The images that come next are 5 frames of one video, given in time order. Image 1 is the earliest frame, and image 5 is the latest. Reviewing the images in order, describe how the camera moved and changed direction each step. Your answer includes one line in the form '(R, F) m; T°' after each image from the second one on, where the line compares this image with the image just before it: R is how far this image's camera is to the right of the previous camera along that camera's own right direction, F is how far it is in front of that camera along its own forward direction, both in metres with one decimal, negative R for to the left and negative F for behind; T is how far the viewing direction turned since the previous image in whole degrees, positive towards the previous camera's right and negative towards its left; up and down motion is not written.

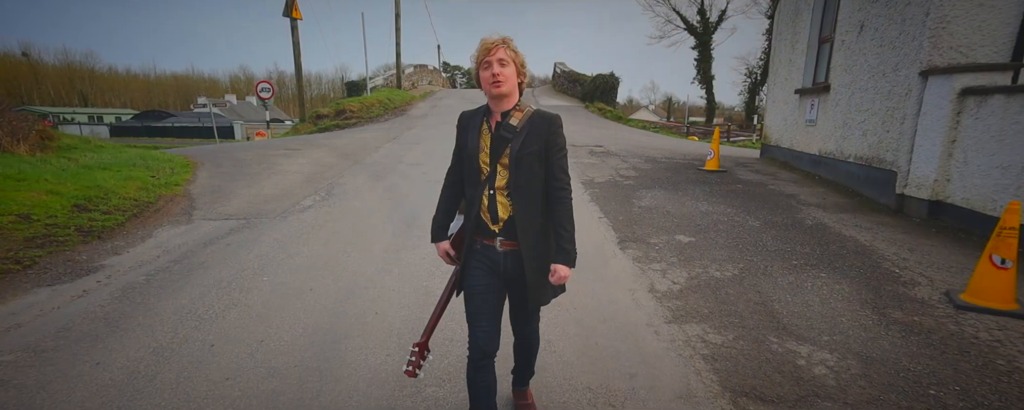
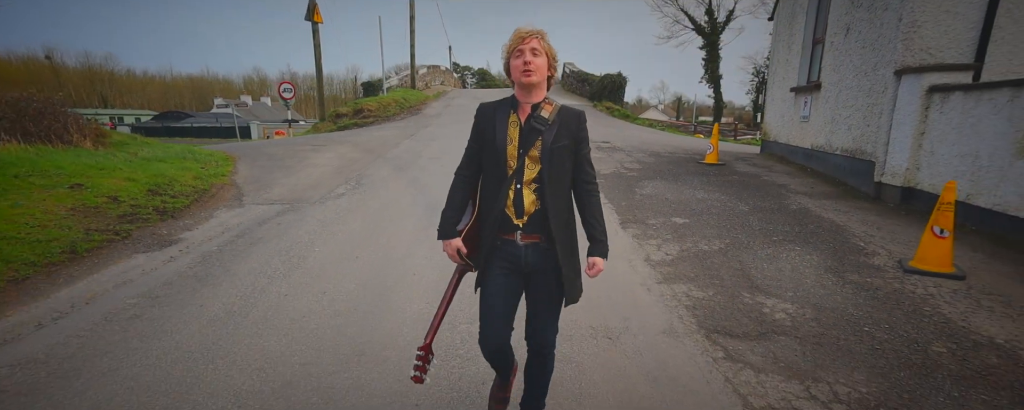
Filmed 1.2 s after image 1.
(-0.1, -0.7) m; -1°
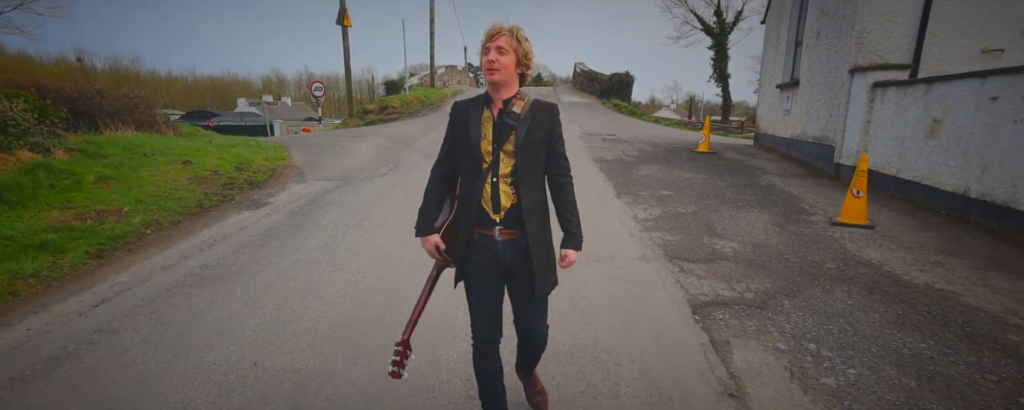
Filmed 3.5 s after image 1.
(-0.1, -1.3) m; -1°
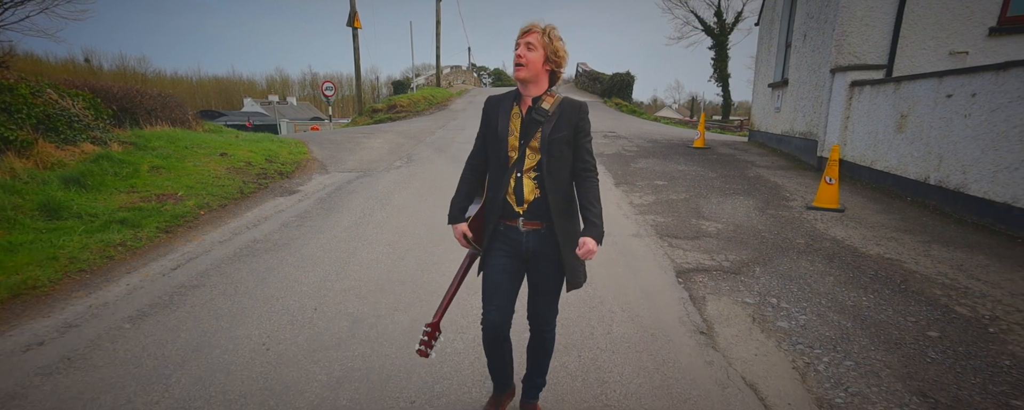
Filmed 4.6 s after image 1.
(-0.1, -0.6) m; 0°
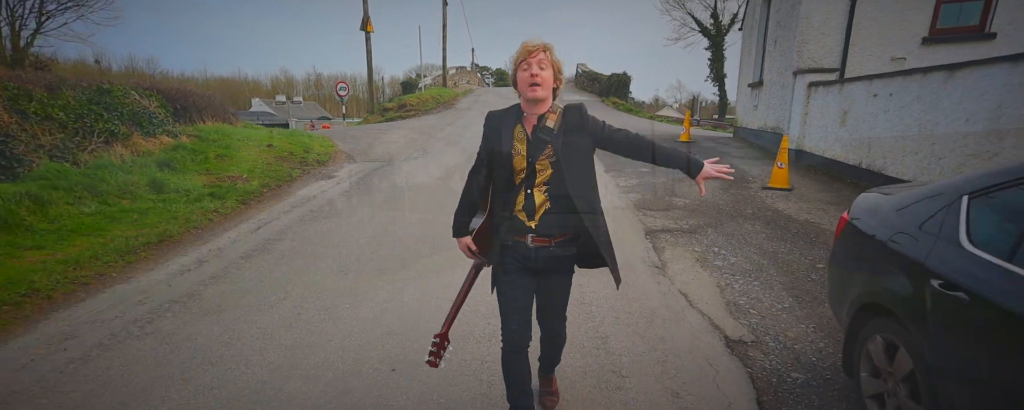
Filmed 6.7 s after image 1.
(0.0, -1.2) m; 0°
